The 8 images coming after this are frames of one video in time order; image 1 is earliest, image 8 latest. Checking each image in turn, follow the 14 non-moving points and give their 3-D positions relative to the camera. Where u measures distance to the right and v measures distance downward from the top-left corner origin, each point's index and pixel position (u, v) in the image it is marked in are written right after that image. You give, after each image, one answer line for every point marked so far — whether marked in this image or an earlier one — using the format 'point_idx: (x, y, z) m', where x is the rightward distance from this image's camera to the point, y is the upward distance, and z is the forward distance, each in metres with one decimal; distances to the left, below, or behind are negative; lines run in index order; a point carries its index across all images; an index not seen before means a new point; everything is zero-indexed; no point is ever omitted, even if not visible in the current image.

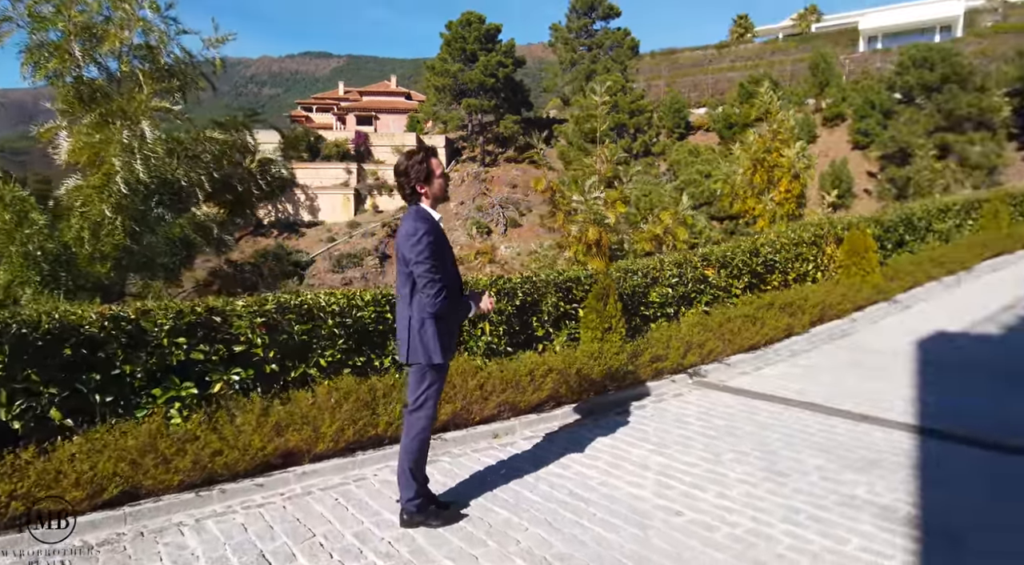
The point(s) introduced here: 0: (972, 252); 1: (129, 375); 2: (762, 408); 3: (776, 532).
0: (+6.5, +0.5, +9.4) m
1: (-2.2, -0.6, +3.7) m
2: (+1.8, -0.9, +4.9) m
3: (+1.2, -1.1, +3.1) m
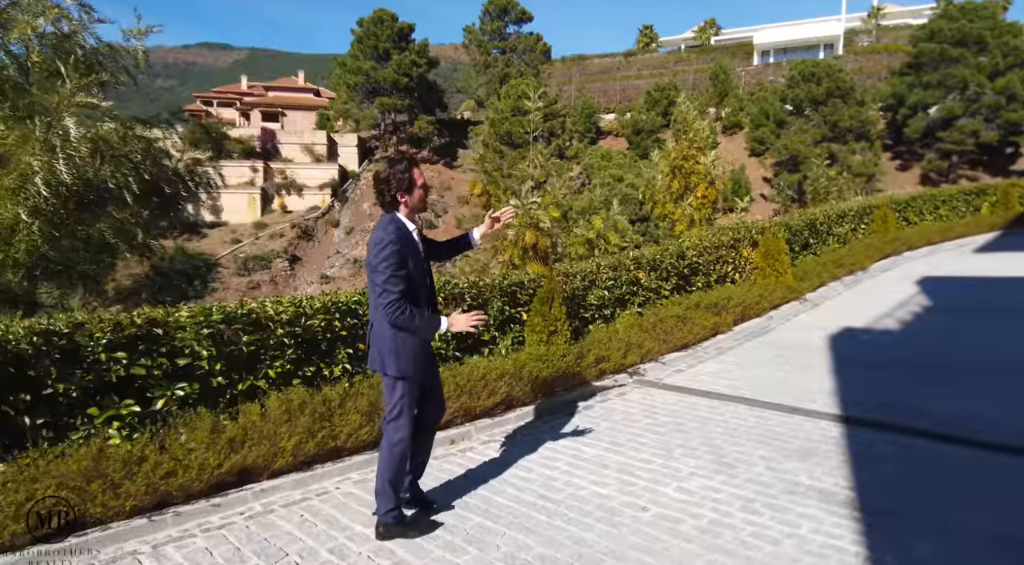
0: (+5.5, +0.5, +10.3) m
1: (-2.4, -0.6, +3.5) m
2: (+1.5, -0.9, +5.2) m
3: (+1.1, -1.1, +3.3) m
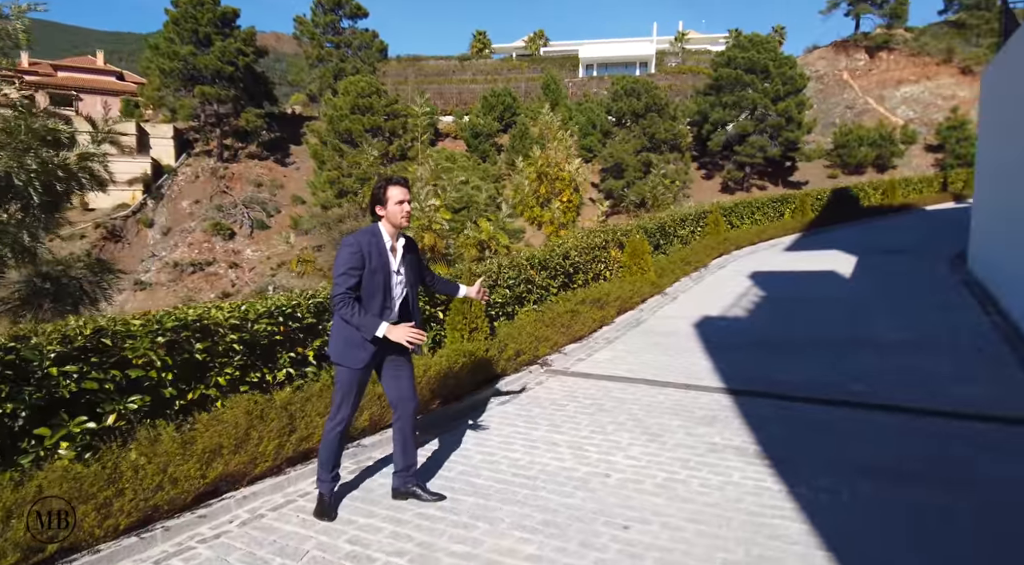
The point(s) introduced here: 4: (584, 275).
0: (+3.4, +0.5, +11.8) m
1: (-2.4, -0.6, +3.2) m
2: (+0.9, -0.9, +5.8) m
3: (+1.0, -1.1, +3.9) m
4: (+1.0, +0.1, +8.9) m
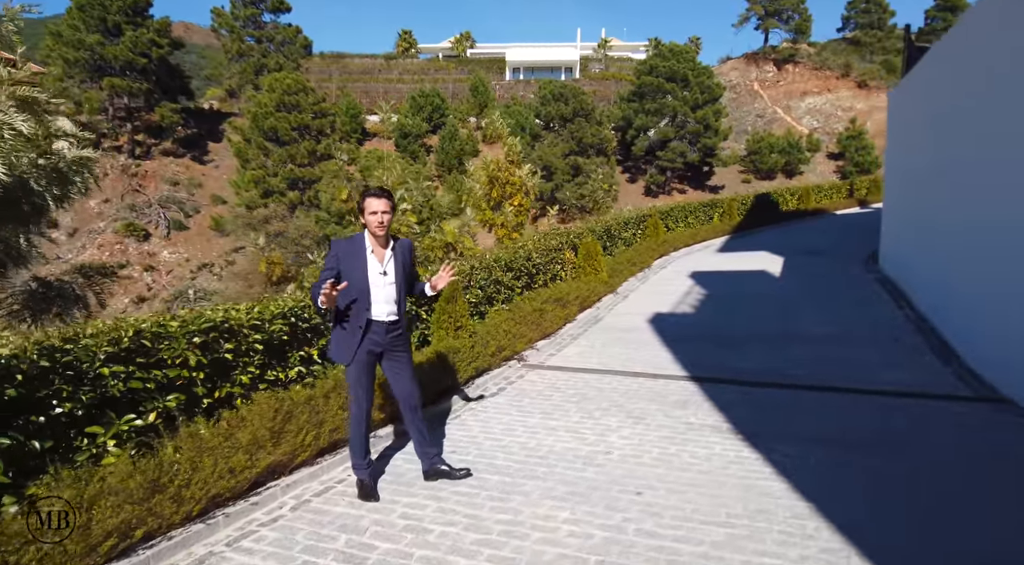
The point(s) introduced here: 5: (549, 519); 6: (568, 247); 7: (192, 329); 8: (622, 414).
0: (+2.6, +0.5, +12.6) m
1: (-2.3, -0.7, +3.4) m
2: (+0.7, -0.9, +6.4) m
3: (+1.1, -1.1, +4.5) m
4: (+0.4, +0.1, +9.4) m
5: (+0.2, -1.2, +3.4) m
6: (+0.8, +0.5, +10.1) m
7: (-1.9, -0.3, +4.0) m
8: (+0.9, -1.0, +5.3) m
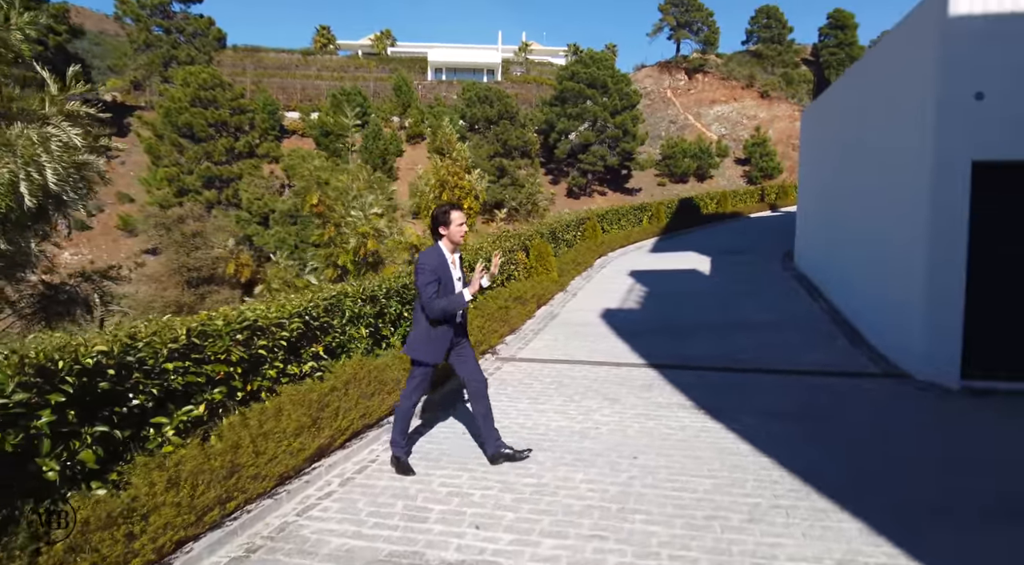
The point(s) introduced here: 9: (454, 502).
0: (+1.5, +0.6, +13.5) m
1: (-2.1, -0.7, +3.8) m
2: (+0.5, -0.9, +7.1) m
3: (+1.1, -1.1, +5.3) m
4: (-0.2, +0.1, +10.1) m
5: (+0.3, -1.2, +4.1) m
6: (+0.1, +0.5, +10.8) m
7: (-1.9, -0.3, +4.4) m
8: (+0.8, -1.0, +6.0) m
9: (-0.3, -1.2, +3.8) m
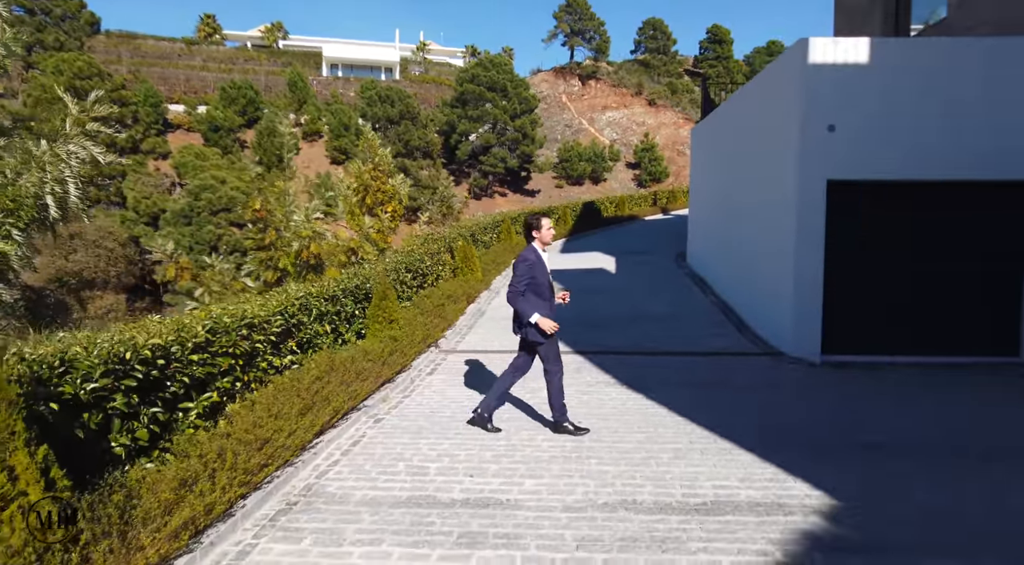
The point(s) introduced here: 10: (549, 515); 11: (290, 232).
0: (-0.2, +0.6, +14.5) m
1: (-2.2, -0.7, +4.4) m
2: (-0.2, -0.9, +8.1) m
3: (+0.7, -1.1, +6.3) m
4: (-1.3, +0.1, +10.9) m
5: (+0.1, -1.2, +5.1) m
6: (-1.1, +0.6, +11.7) m
7: (-2.1, -0.3, +5.1) m
8: (+0.3, -1.0, +7.0) m
9: (-0.5, -1.2, +4.7) m
10: (+0.2, -1.3, +3.7) m
11: (-3.4, +0.8, +10.4) m
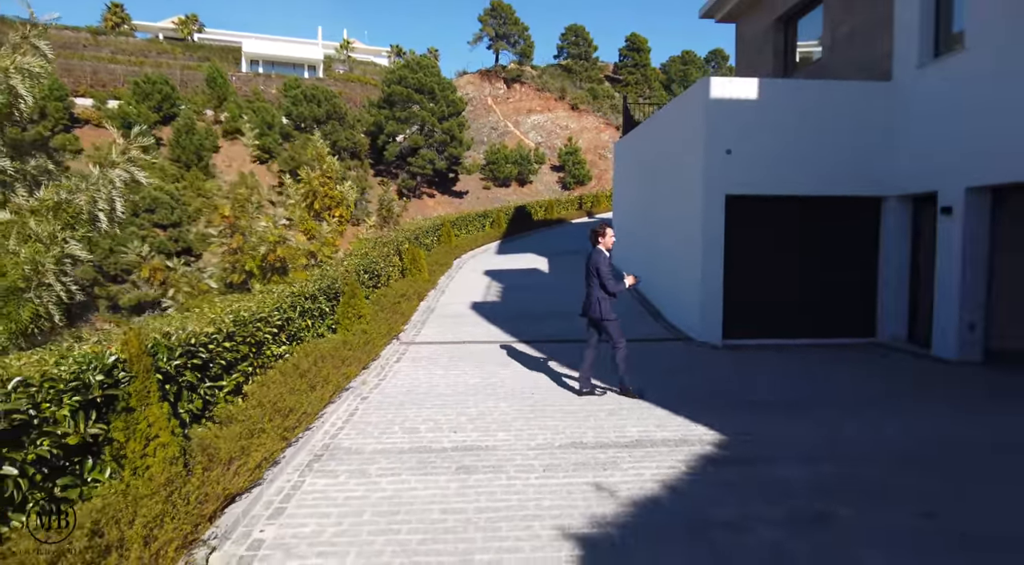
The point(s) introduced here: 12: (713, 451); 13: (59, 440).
0: (-1.5, +0.6, +15.7) m
1: (-2.4, -0.7, +5.4) m
2: (-0.8, -0.9, +9.3) m
3: (+0.3, -1.1, +7.7) m
4: (-2.3, +0.1, +12.0) m
5: (-0.2, -1.2, +6.4) m
6: (-2.2, +0.6, +12.8) m
7: (-2.4, -0.3, +6.1) m
8: (-0.3, -1.0, +8.3) m
9: (-0.7, -1.2, +5.9) m
10: (+0.1, -1.3, +5.0) m
11: (-4.3, +0.8, +11.2) m
12: (+1.5, -1.3, +5.0) m
13: (-2.2, -0.8, +3.3) m
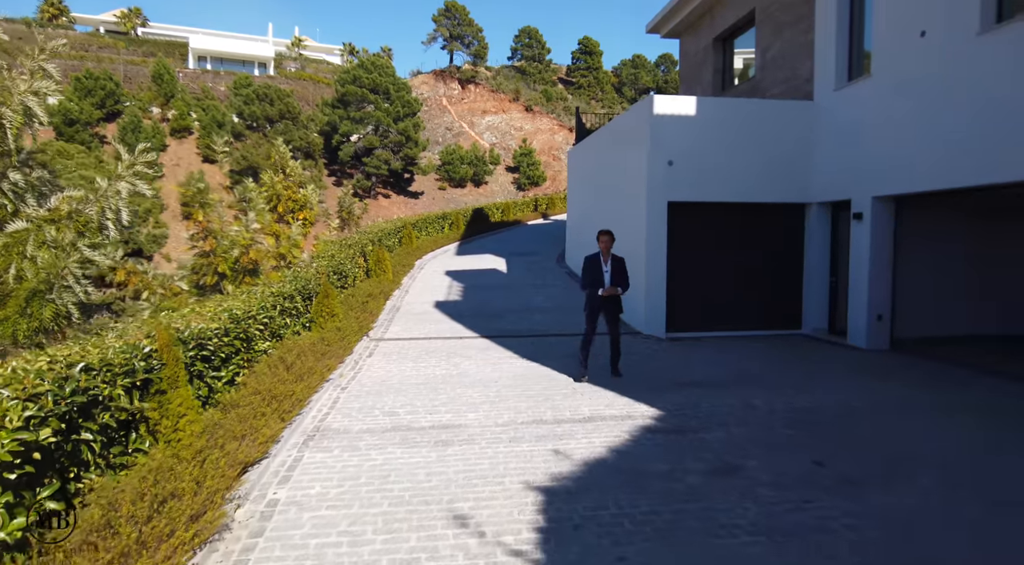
0: (-2.5, +0.6, +16.4) m
1: (-2.7, -0.7, +6.0) m
2: (-1.4, -0.9, +10.0) m
3: (-0.2, -1.1, +8.5) m
4: (-3.0, +0.1, +12.6) m
5: (-0.5, -1.2, +7.2) m
6: (-3.0, +0.6, +13.4) m
7: (-2.7, -0.3, +6.7) m
8: (-0.7, -1.0, +9.1) m
9: (-1.0, -1.2, +6.6) m
10: (-0.2, -1.3, +5.9) m
11: (-5.0, +0.7, +11.7) m
12: (+1.2, -1.3, +5.9) m
13: (-2.3, -0.8, +3.9) m
